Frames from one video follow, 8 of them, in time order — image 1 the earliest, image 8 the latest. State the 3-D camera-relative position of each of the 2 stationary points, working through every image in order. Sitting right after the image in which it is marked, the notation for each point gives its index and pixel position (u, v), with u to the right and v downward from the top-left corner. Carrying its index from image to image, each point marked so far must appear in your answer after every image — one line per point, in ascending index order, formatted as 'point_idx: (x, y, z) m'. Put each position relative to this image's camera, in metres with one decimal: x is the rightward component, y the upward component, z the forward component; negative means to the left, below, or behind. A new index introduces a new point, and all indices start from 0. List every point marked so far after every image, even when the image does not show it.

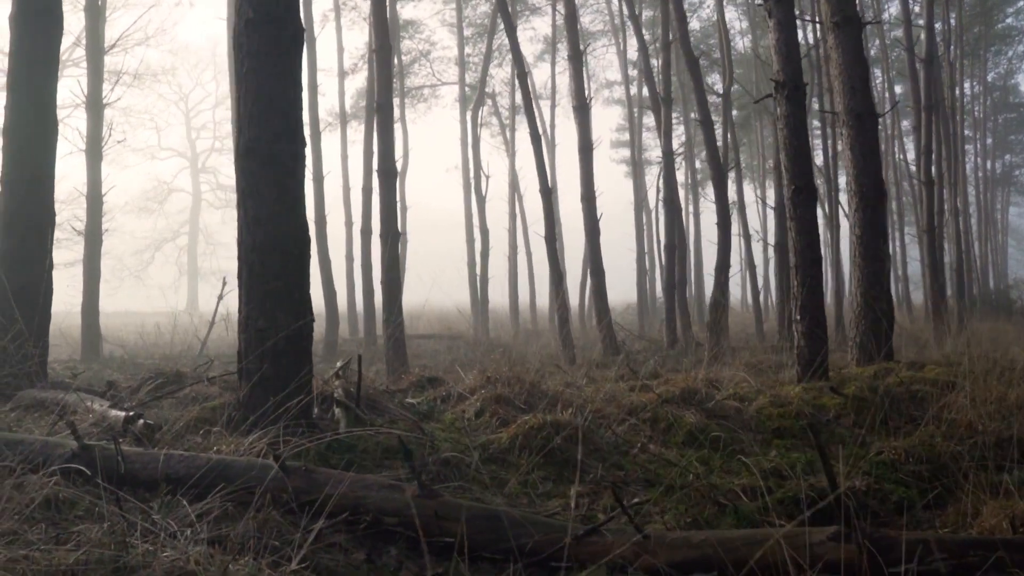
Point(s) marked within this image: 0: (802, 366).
0: (+2.6, -0.7, +7.0) m
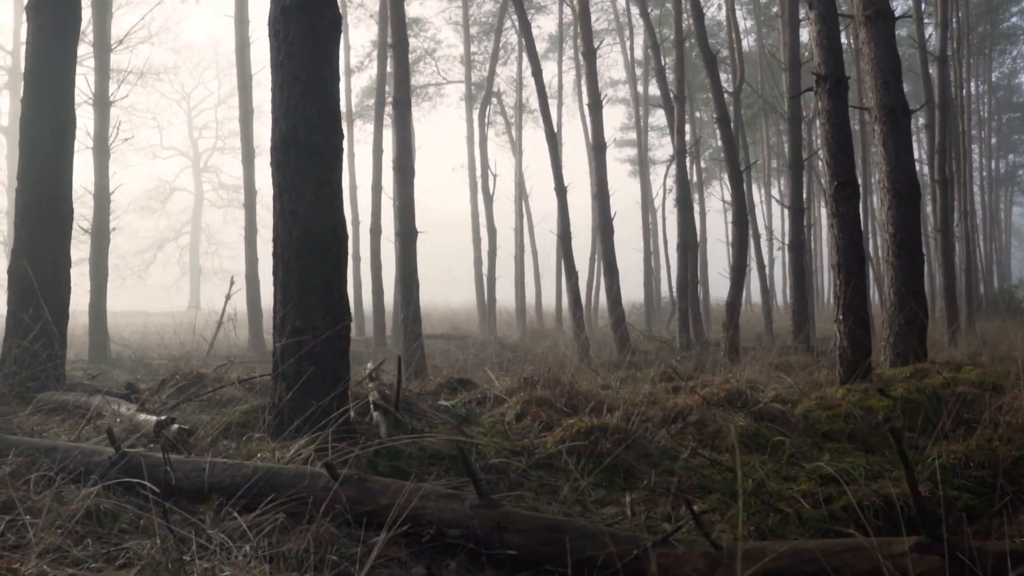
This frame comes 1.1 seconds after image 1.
0: (+2.9, -0.7, +6.8) m
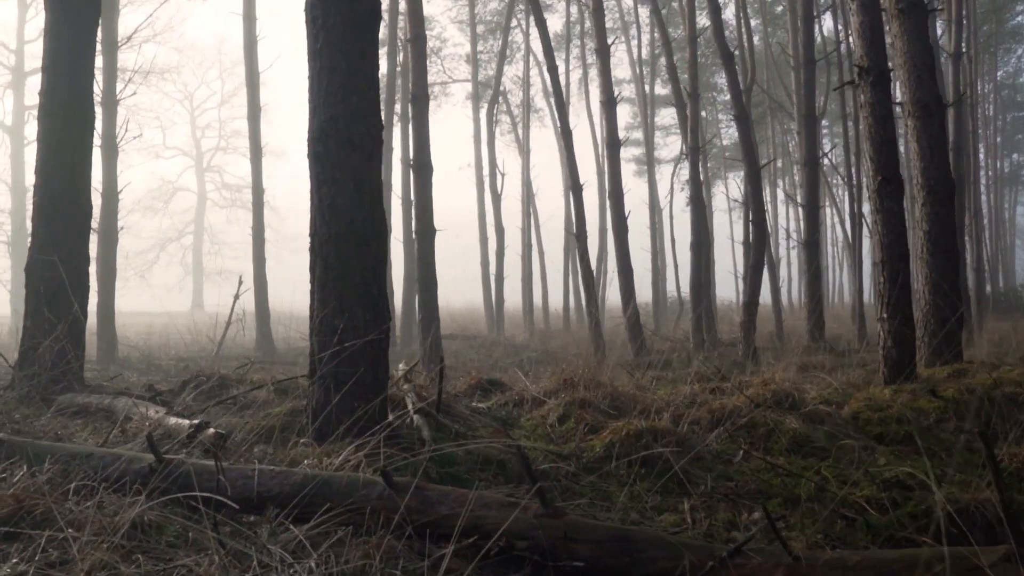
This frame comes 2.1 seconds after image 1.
0: (+3.2, -0.7, +6.6) m
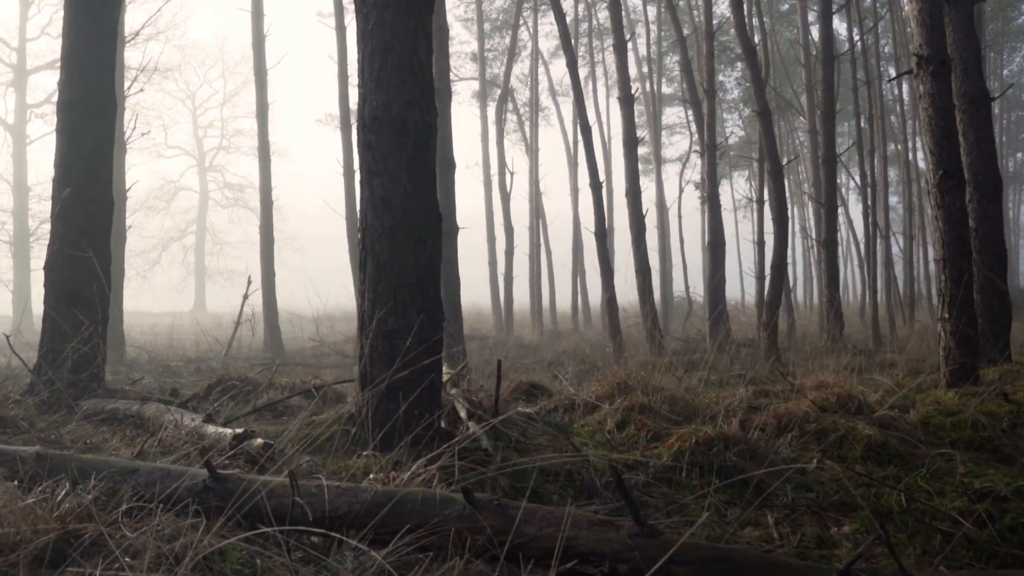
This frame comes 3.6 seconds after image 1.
0: (+3.6, -0.7, +6.3) m
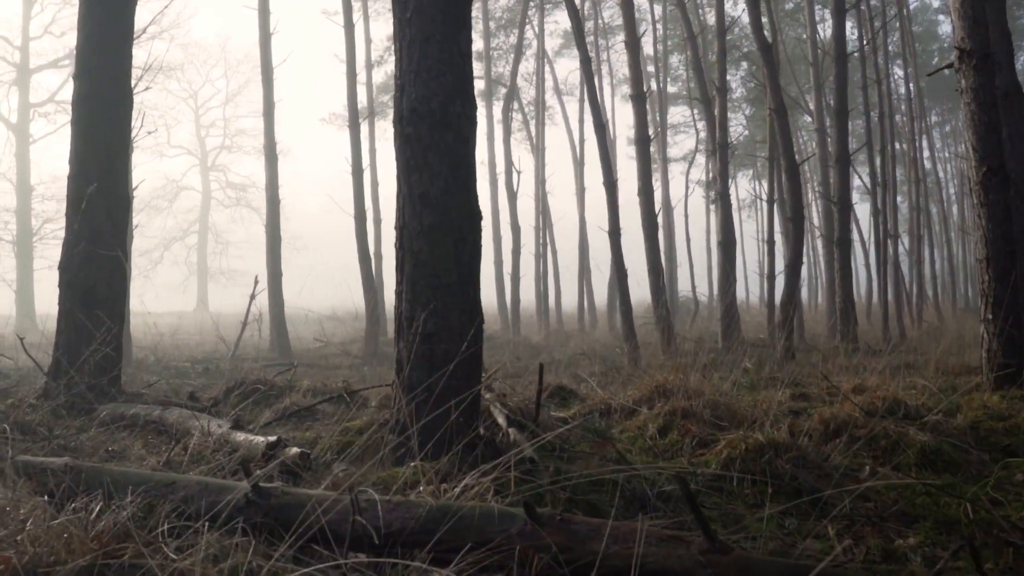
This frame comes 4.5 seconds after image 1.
0: (+3.8, -0.7, +6.1) m
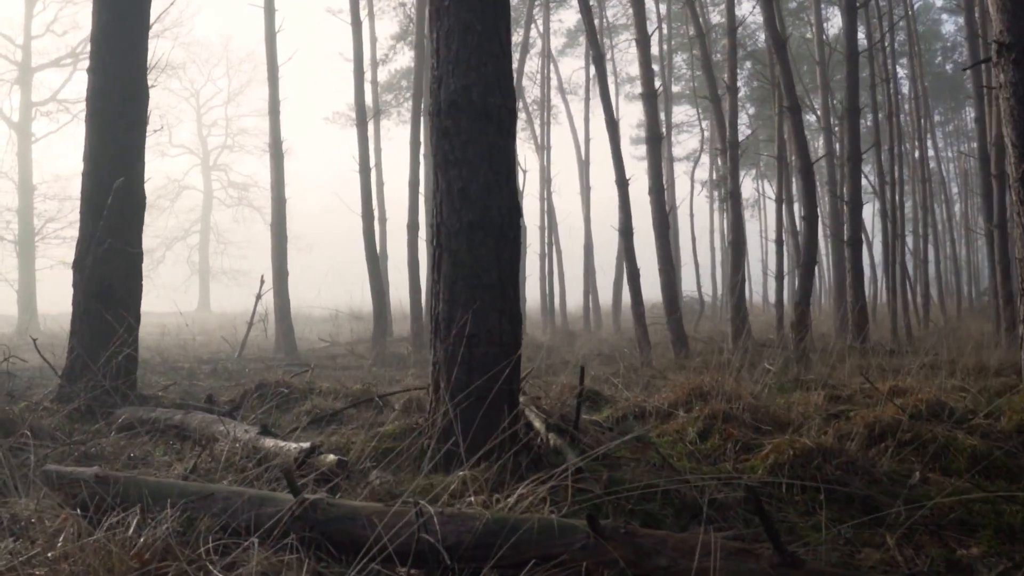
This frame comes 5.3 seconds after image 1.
0: (+4.0, -0.7, +5.9) m
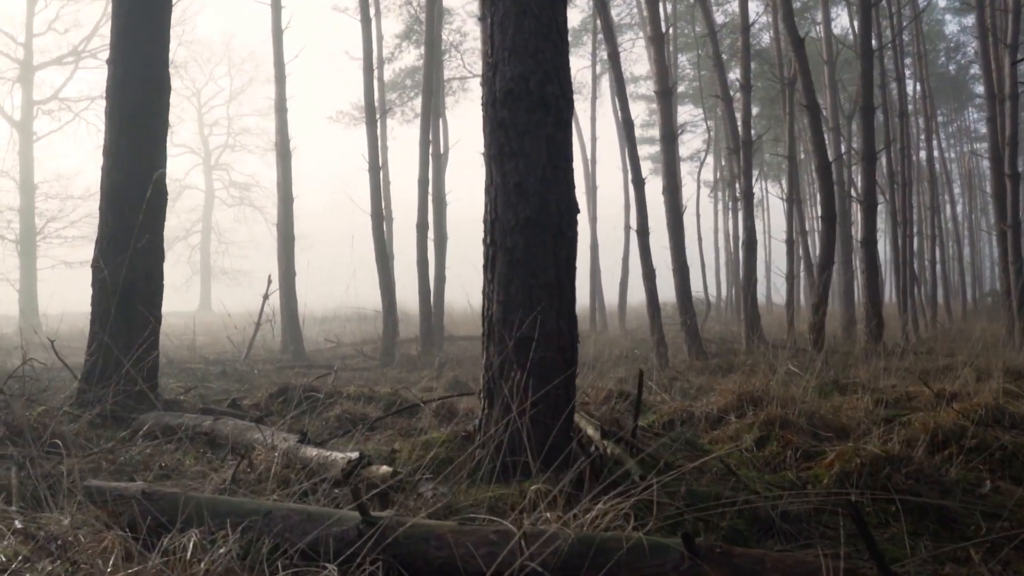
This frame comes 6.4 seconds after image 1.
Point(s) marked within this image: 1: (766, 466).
0: (+4.3, -0.7, +5.7) m
1: (+1.4, -1.0, +4.2) m
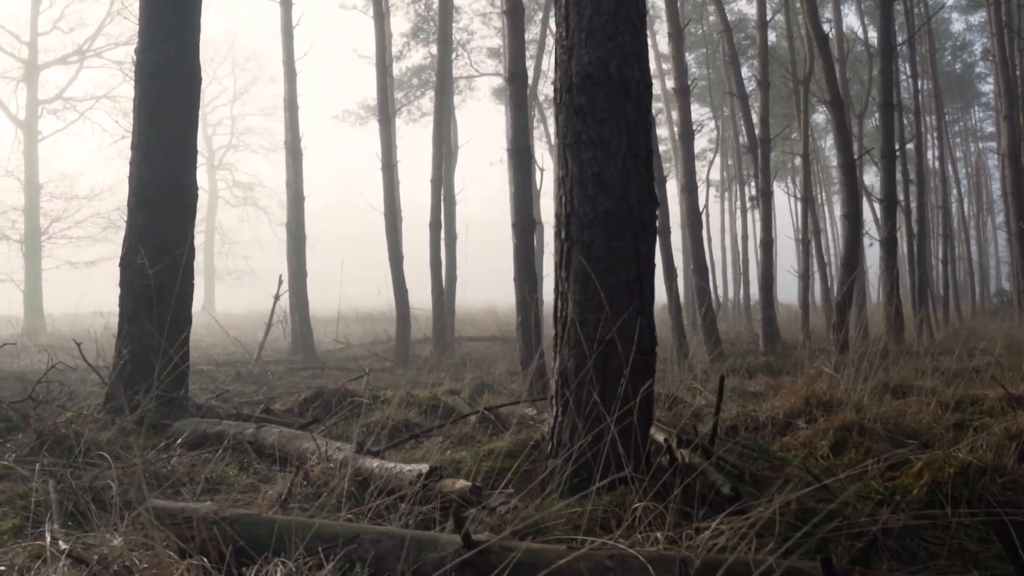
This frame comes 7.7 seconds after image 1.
0: (+4.7, -0.7, +5.5) m
1: (+1.7, -1.0, +3.9) m
